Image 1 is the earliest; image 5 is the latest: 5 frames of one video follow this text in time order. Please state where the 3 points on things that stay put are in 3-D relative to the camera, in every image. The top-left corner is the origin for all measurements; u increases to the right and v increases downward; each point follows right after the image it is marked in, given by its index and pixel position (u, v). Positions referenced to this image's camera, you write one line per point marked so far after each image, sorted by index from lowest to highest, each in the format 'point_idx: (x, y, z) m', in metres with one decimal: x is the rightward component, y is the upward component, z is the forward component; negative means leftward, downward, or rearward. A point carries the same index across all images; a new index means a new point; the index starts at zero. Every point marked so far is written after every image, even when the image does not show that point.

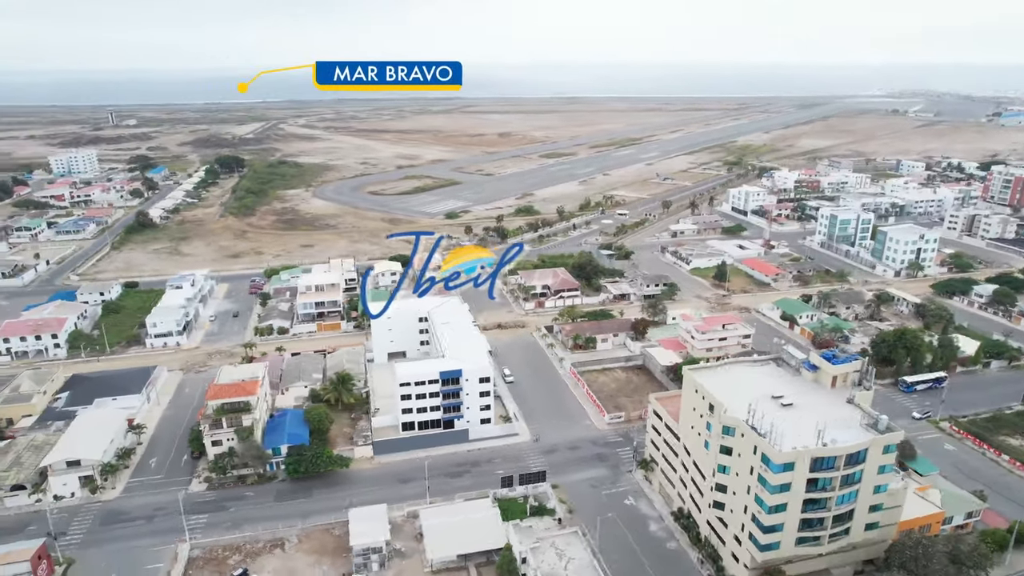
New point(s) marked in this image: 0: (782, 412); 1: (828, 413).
0: (+8.1, -3.8, +19.8) m
1: (+9.7, -3.8, +19.8) m
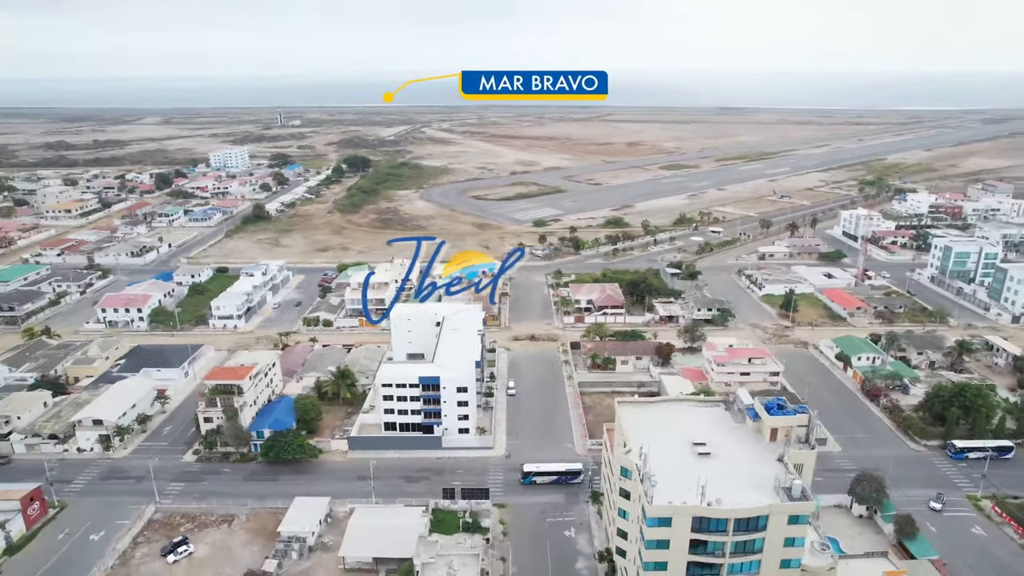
0: (+4.9, -4.8, +17.9) m
1: (+6.3, -4.9, +17.6) m
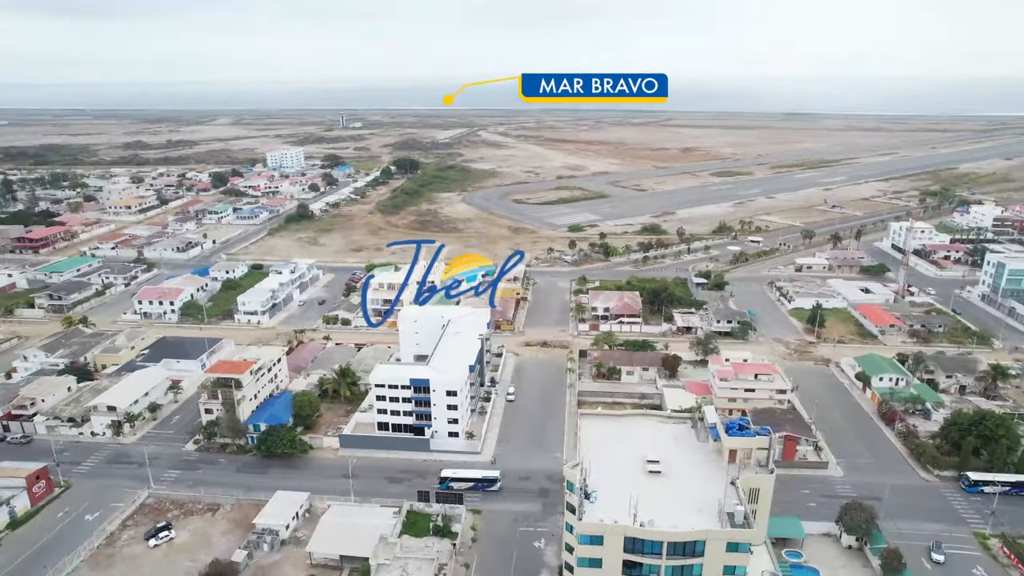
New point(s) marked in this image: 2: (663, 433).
0: (+3.3, -5.1, +17.4) m
1: (+4.7, -5.2, +16.9) m
2: (+4.5, -4.3, +19.6) m
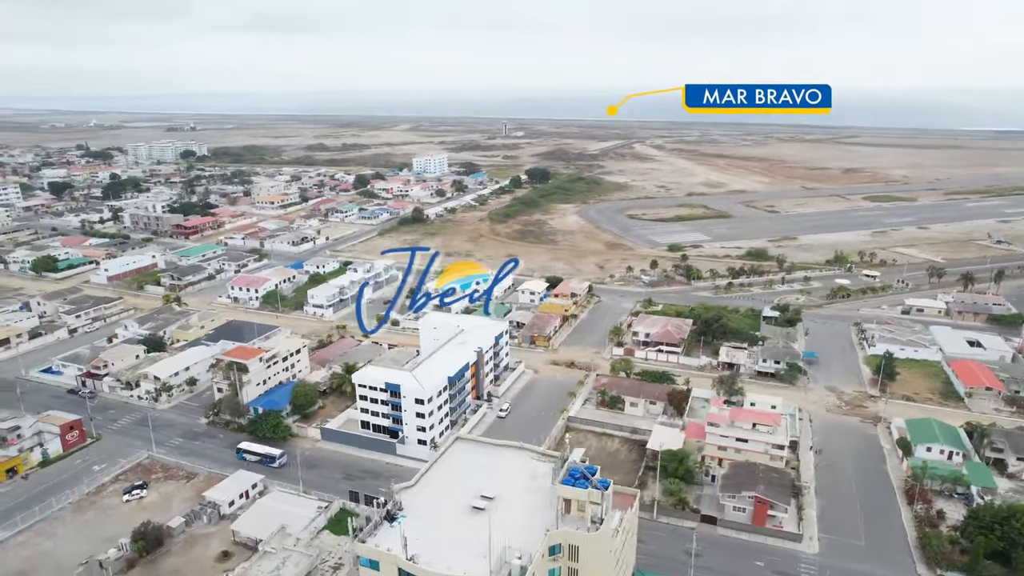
0: (-1.5, -5.7, +16.7) m
1: (-0.3, -6.0, +15.9) m
2: (+0.3, -5.1, +18.6) m
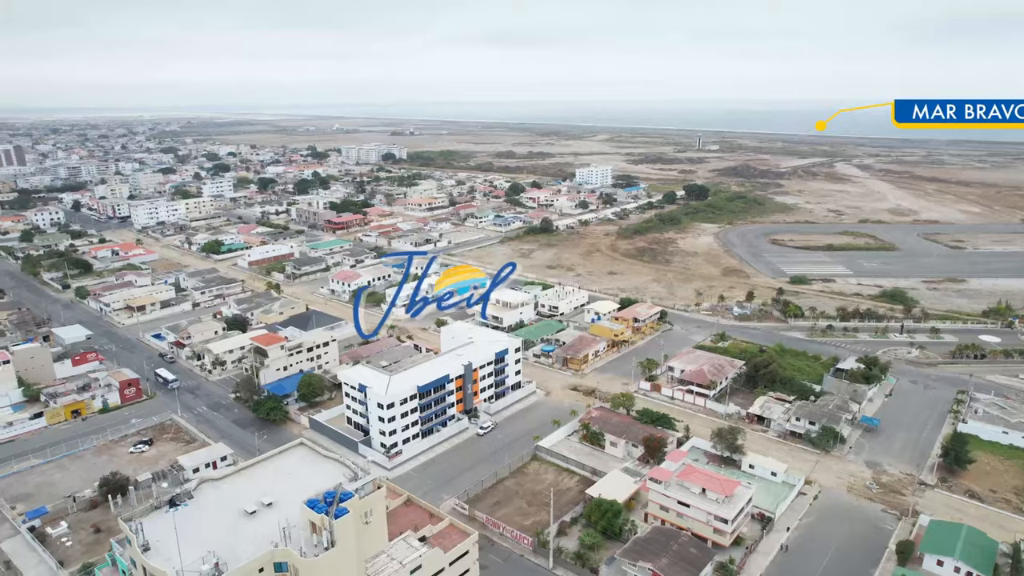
0: (-7.6, -5.9, +17.4) m
1: (-6.7, -6.3, +16.2) m
2: (-5.3, -5.5, +18.6) m
